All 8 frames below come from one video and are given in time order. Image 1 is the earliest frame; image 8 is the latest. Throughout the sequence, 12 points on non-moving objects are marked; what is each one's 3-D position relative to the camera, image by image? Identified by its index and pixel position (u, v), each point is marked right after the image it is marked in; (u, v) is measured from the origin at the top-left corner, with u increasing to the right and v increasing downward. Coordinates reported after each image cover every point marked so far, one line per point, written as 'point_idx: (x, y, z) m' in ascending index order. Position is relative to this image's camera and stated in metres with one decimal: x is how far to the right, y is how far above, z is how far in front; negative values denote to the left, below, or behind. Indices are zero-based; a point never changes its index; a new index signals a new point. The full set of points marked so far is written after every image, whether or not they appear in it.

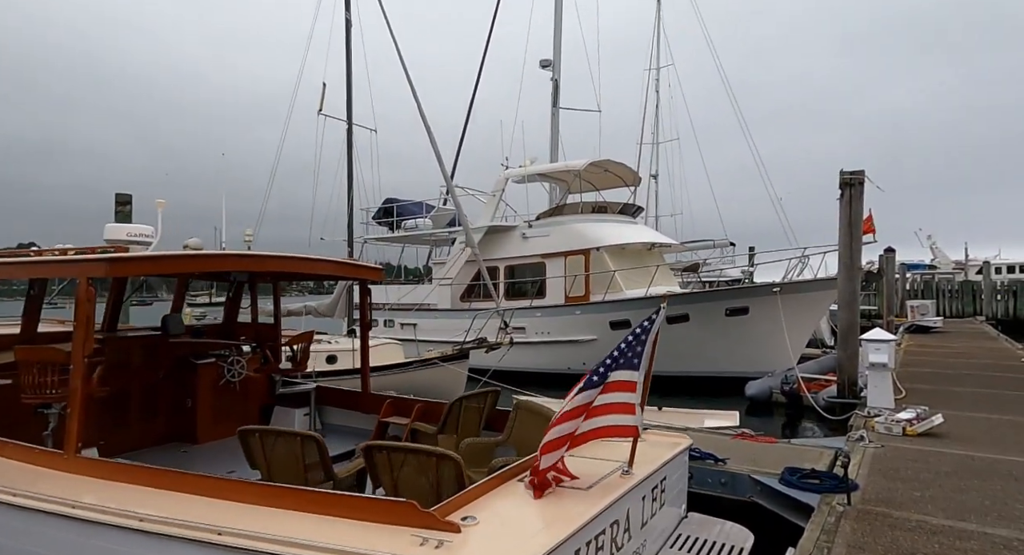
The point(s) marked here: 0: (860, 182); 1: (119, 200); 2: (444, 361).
0: (+5.8, +1.6, +10.0) m
1: (-7.9, +1.6, +11.9) m
2: (-1.2, -1.5, +10.3) m
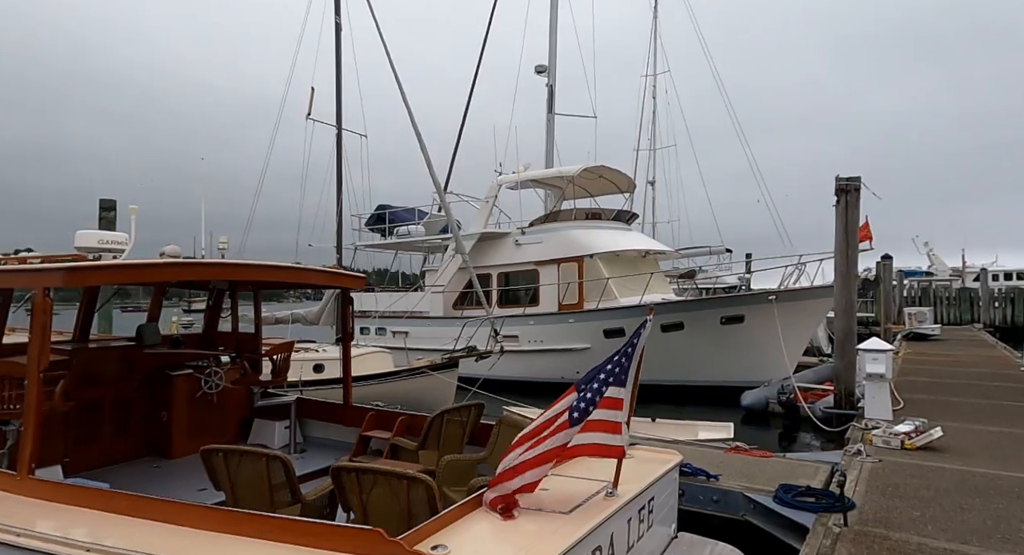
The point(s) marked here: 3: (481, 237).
0: (+5.7, +1.5, +9.8) m
1: (-8.1, +1.4, +11.7) m
2: (-1.4, -1.6, +10.1) m
3: (-0.7, +1.0, +14.6) m
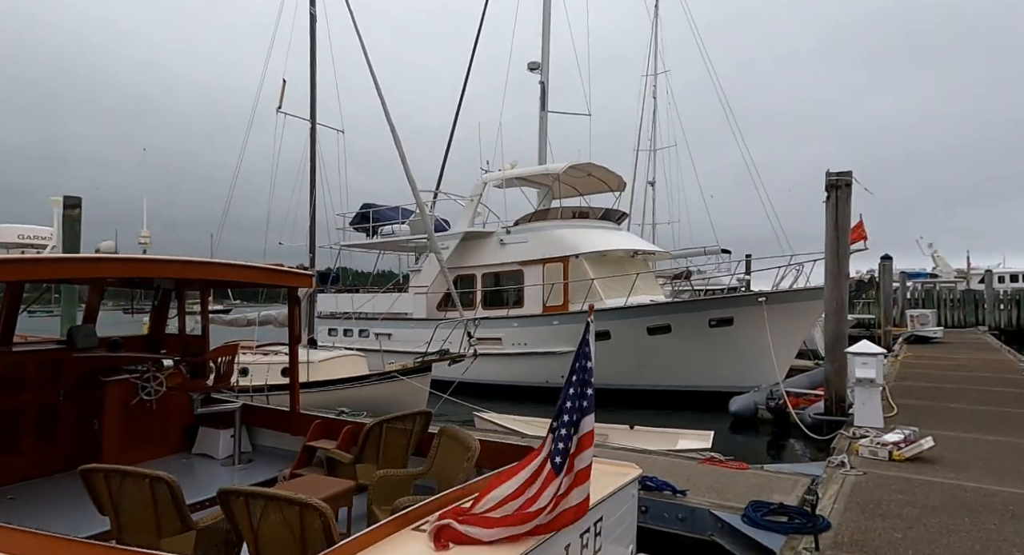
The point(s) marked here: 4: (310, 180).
0: (+5.3, +1.5, +9.4) m
1: (-8.5, +1.4, +11.4) m
2: (-1.8, -1.6, +9.7) m
3: (-1.1, +1.0, +14.2) m
4: (-3.9, +1.9, +11.4) m
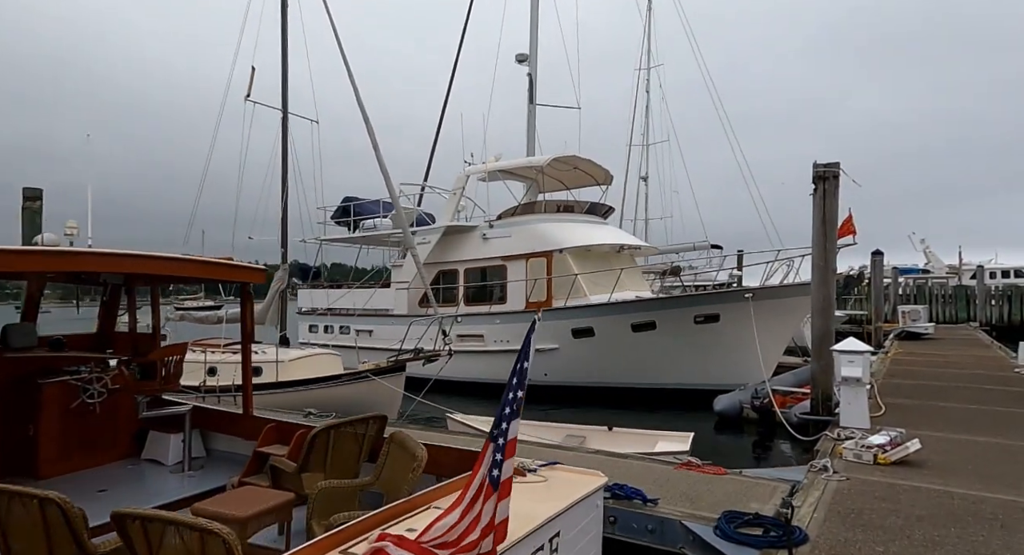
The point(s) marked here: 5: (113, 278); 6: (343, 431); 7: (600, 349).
0: (+4.9, +1.5, +9.1) m
1: (-8.9, +1.5, +10.9) m
2: (-2.1, -1.5, +9.4) m
3: (-1.5, +1.1, +13.8) m
4: (-4.3, +2.0, +11.0) m
5: (-4.3, 0.0, +6.4) m
6: (-1.3, -1.2, +4.6) m
7: (+1.7, -1.4, +11.8) m
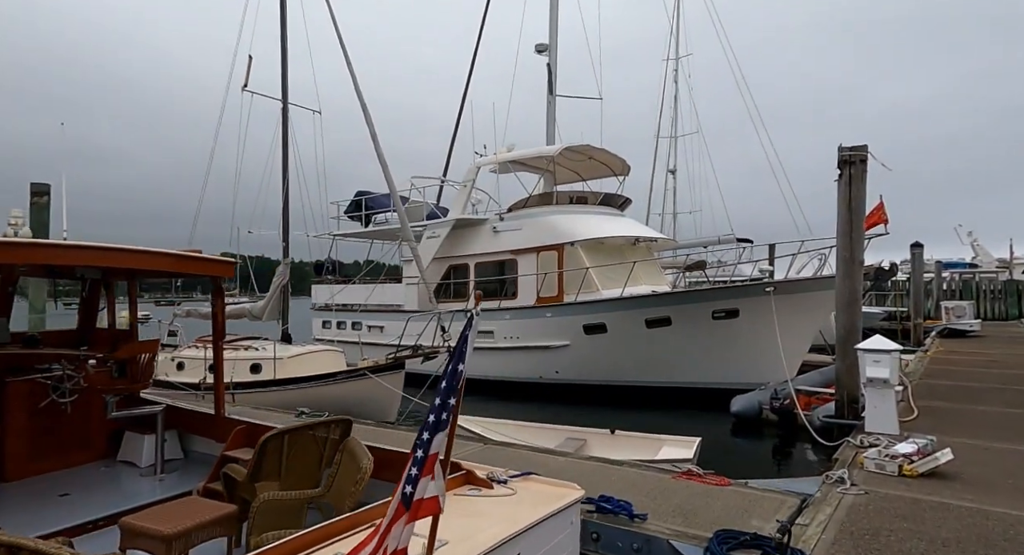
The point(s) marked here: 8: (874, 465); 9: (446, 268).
0: (+4.9, +1.7, +8.4) m
1: (-8.8, +1.6, +11.0) m
2: (-2.1, -1.4, +9.0) m
3: (-1.3, +1.2, +13.5) m
4: (-4.2, +2.1, +10.8) m
5: (-4.4, +0.1, +6.2) m
6: (-1.5, -1.1, +4.3) m
7: (+1.9, -1.3, +11.3) m
8: (+3.4, -1.7, +5.6) m
9: (-1.5, +0.2, +13.6) m
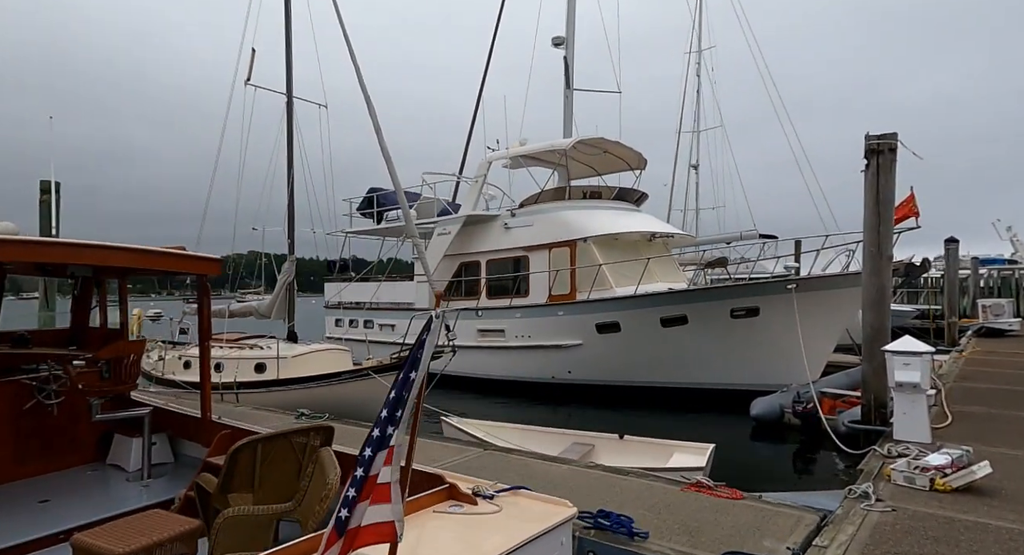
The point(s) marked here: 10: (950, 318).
0: (+5.0, +1.7, +7.8) m
1: (-8.6, +1.6, +11.0) m
2: (-2.0, -1.4, +8.8) m
3: (-1.0, +1.3, +13.2) m
4: (-4.0, +2.1, +10.6) m
5: (-4.4, +0.1, +6.1) m
6: (-1.6, -1.1, +4.0) m
7: (+2.1, -1.2, +10.9) m
8: (+3.3, -1.7, +5.1) m
9: (-1.2, +0.3, +13.3) m
10: (+14.0, -1.3, +19.1) m
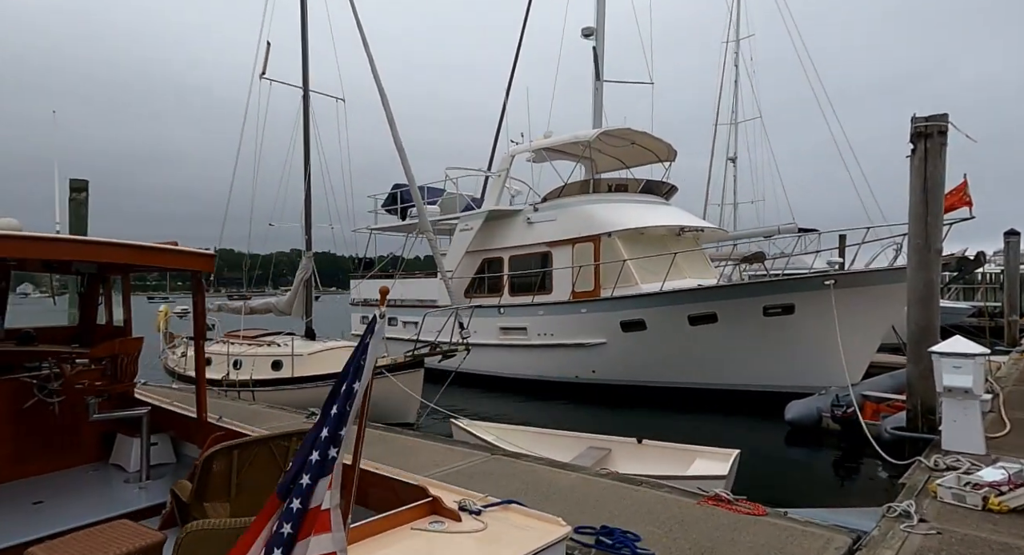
0: (+5.1, +1.8, +7.2) m
1: (-8.2, +1.7, +11.1) m
2: (-1.7, -1.4, +8.6) m
3: (-0.5, +1.3, +12.9) m
4: (-3.6, +2.2, +10.5) m
5: (-4.3, +0.1, +6.0) m
6: (-1.7, -1.1, +3.8) m
7: (+2.5, -1.2, +10.4) m
8: (+3.4, -1.7, +4.6) m
9: (-0.7, +0.4, +13.0) m
10: (+14.8, -1.1, +17.9) m
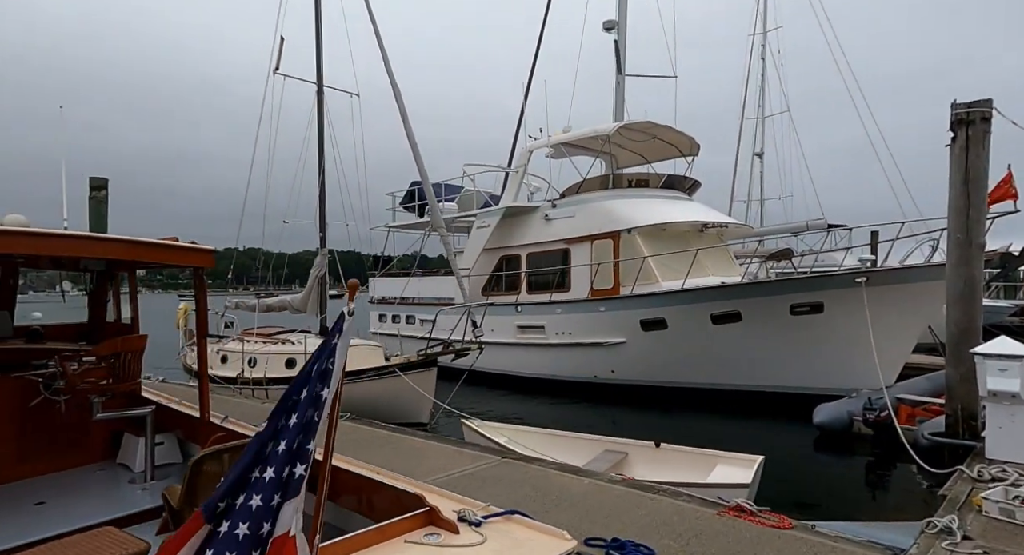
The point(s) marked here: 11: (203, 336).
0: (+5.3, +1.8, +6.7) m
1: (-7.9, +1.7, +11.2) m
2: (-1.5, -1.3, +8.4) m
3: (-0.1, +1.4, +12.6) m
4: (-3.4, +2.2, +10.4) m
5: (-4.2, +0.1, +5.9) m
6: (-1.6, -1.1, +3.6) m
7: (+2.7, -1.1, +10.1) m
8: (+3.4, -1.6, +4.2) m
9: (-0.3, +0.4, +12.8) m
10: (+15.4, -1.0, +17.0) m
11: (-2.6, -0.5, +5.1) m
